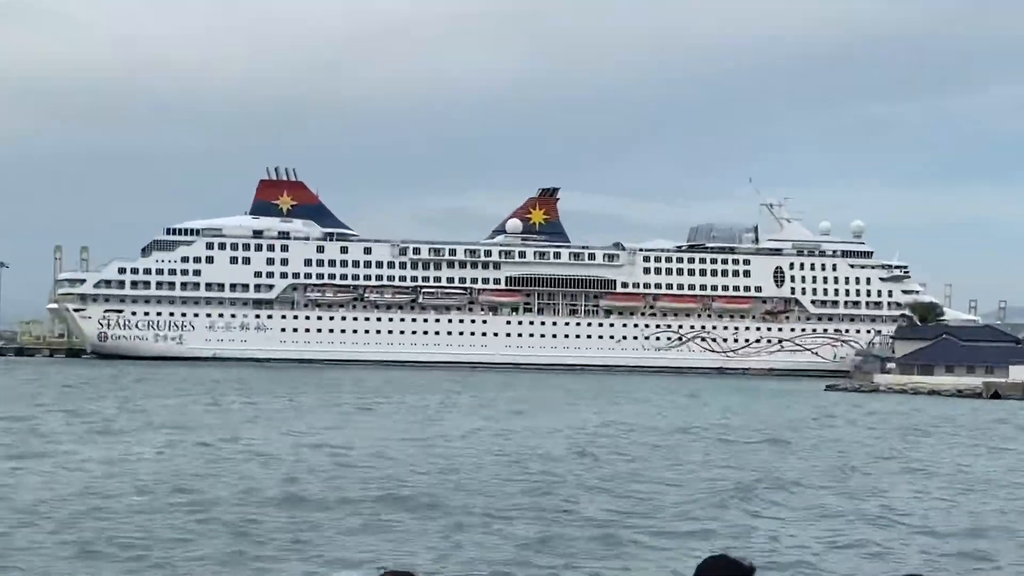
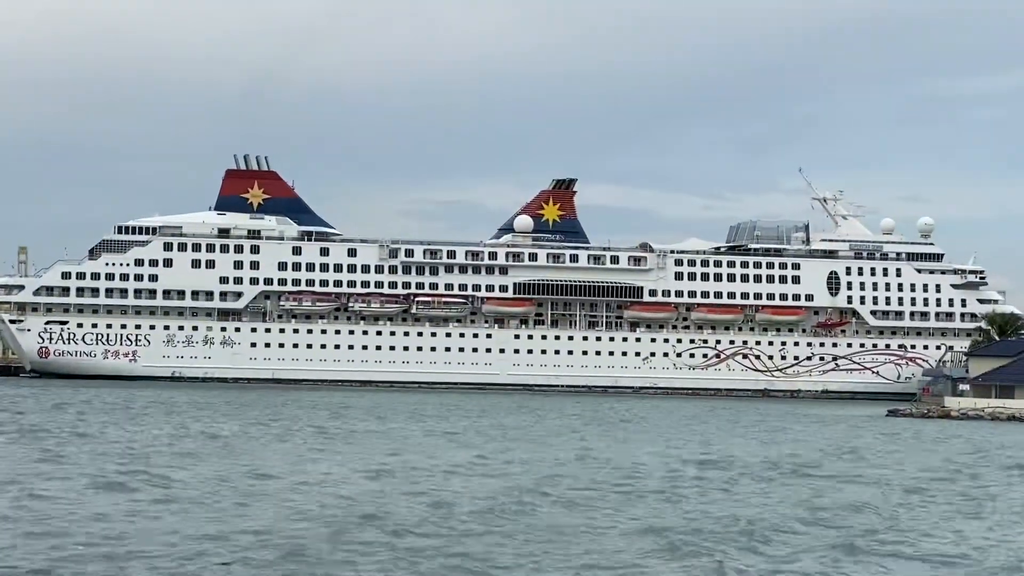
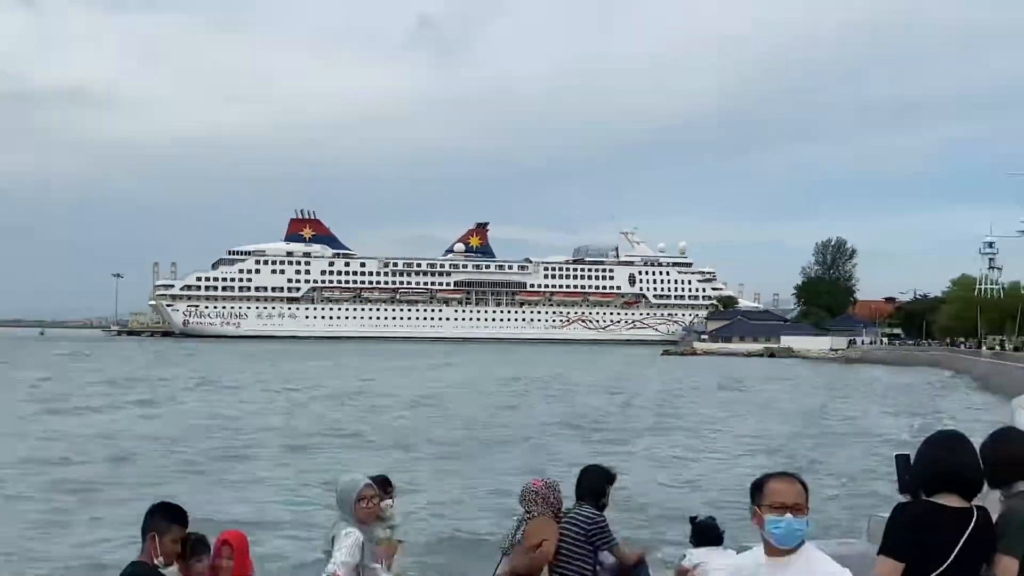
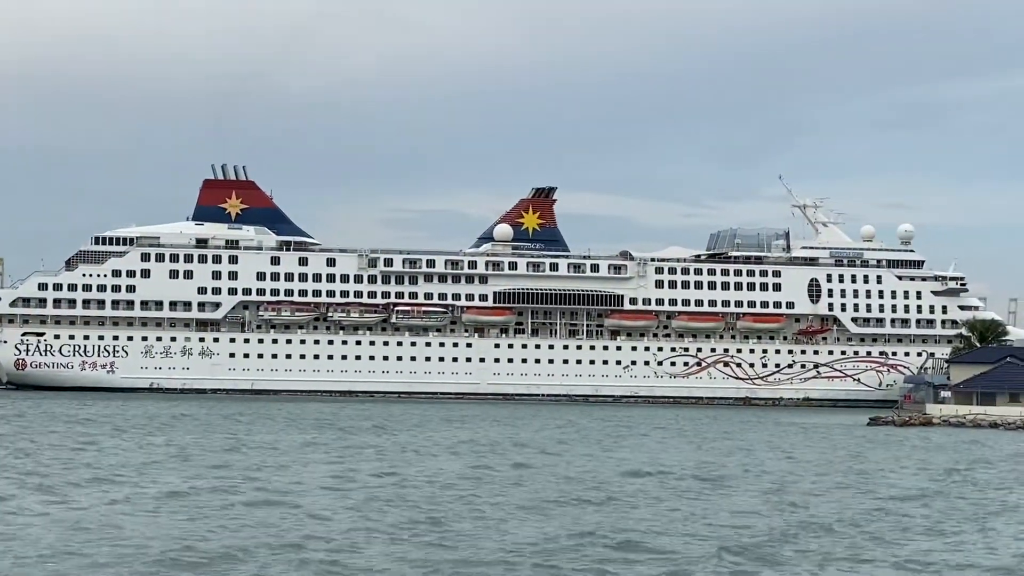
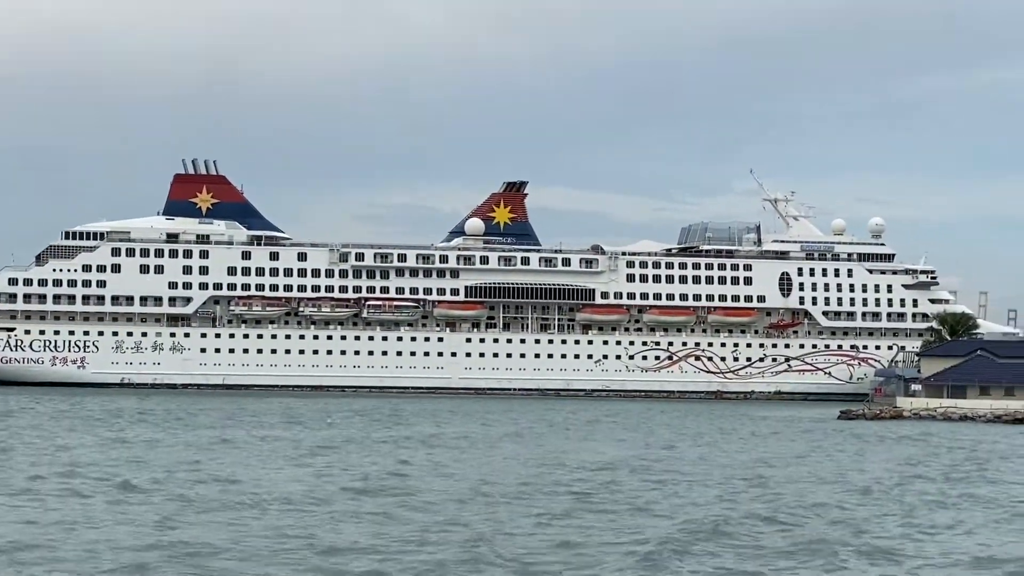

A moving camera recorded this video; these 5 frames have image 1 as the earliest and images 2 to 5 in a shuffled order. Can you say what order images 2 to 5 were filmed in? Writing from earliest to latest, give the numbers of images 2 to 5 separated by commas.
2, 4, 5, 3
